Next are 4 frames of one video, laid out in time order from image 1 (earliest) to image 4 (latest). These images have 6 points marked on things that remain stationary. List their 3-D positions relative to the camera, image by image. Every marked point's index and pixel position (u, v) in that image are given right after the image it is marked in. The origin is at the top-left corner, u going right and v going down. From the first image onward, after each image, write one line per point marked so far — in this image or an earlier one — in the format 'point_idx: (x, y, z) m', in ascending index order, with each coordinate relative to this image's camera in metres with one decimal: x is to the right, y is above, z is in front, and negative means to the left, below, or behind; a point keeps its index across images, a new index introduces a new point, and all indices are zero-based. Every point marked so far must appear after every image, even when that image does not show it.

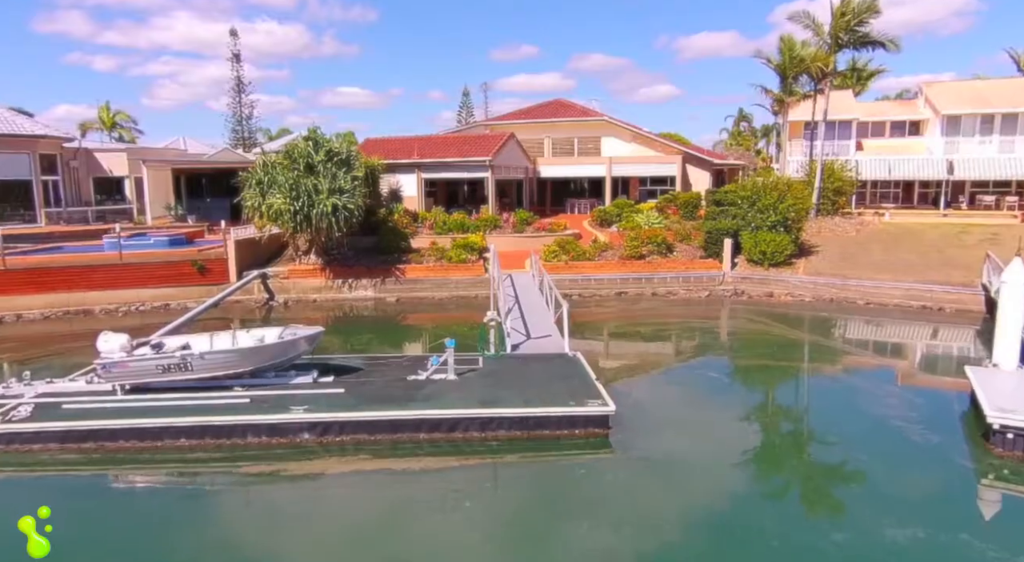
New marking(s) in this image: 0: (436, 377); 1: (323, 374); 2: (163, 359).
0: (-1.8, -2.3, +14.7) m
1: (-4.5, -2.2, +14.9) m
2: (-7.6, -1.7, +13.5) m
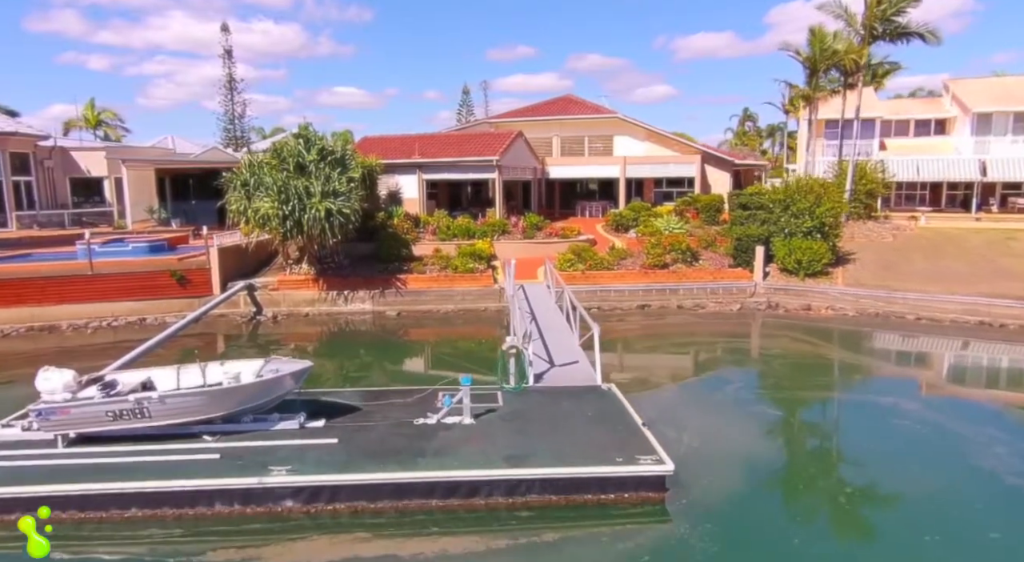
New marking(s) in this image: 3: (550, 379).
0: (-1.2, -2.7, +12.1) m
1: (-4.0, -2.7, +12.3) m
2: (-7.0, -2.2, +10.9) m
3: (+0.9, -2.3, +15.0) m
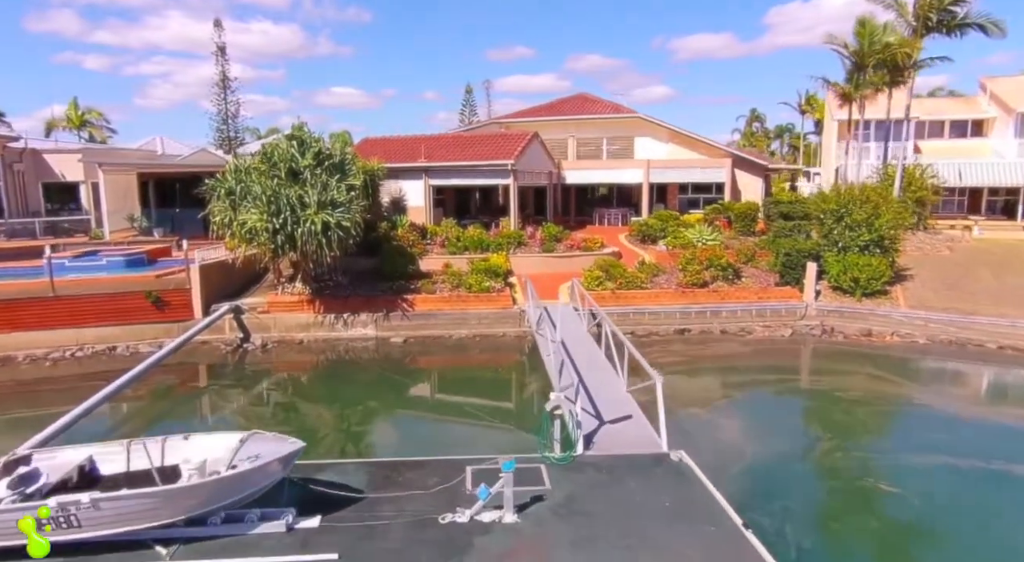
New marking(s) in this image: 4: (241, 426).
0: (-0.4, -3.5, +9.1) m
1: (-3.1, -3.4, +9.3) m
2: (-6.2, -2.9, +7.9) m
3: (+1.7, -3.1, +12.0) m
4: (-6.7, -3.5, +15.4) m
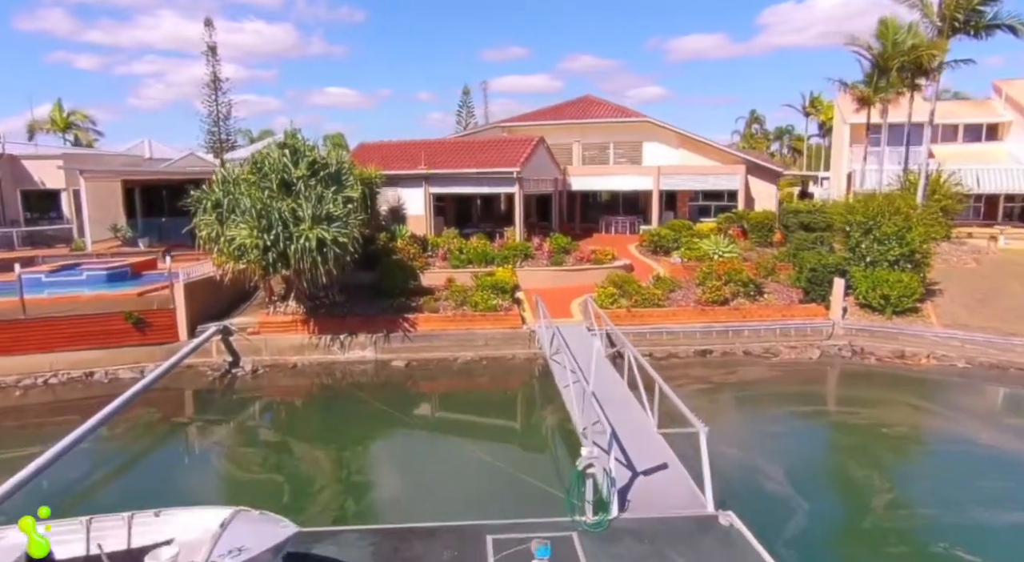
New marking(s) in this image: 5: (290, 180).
0: (0.0, -4.1, +7.6) m
1: (-2.7, -4.1, +7.8) m
2: (-5.7, -3.5, +6.4) m
3: (+2.1, -3.7, +10.5) m
4: (-6.3, -4.2, +13.8) m
5: (-6.8, +3.1, +19.2) m
